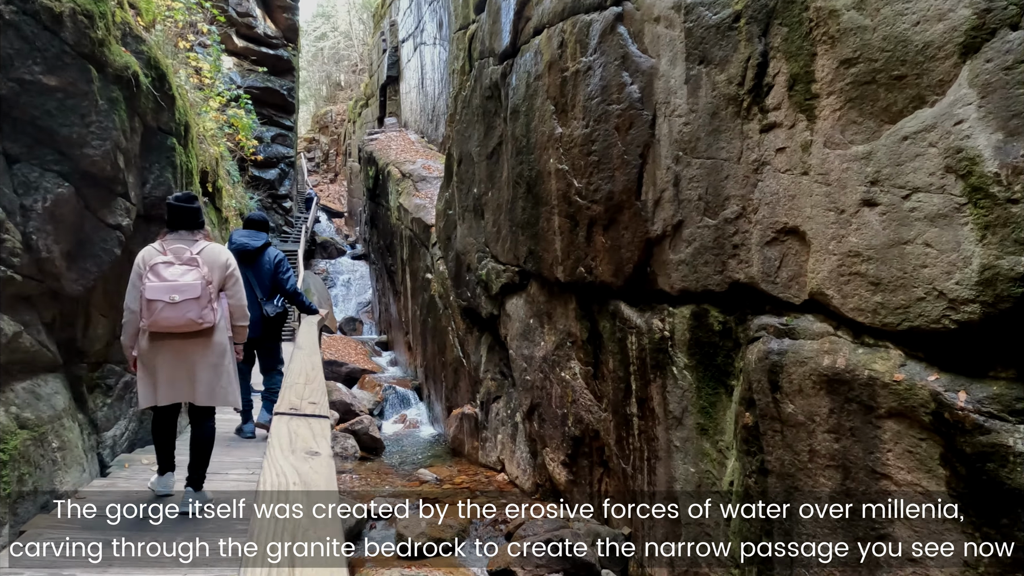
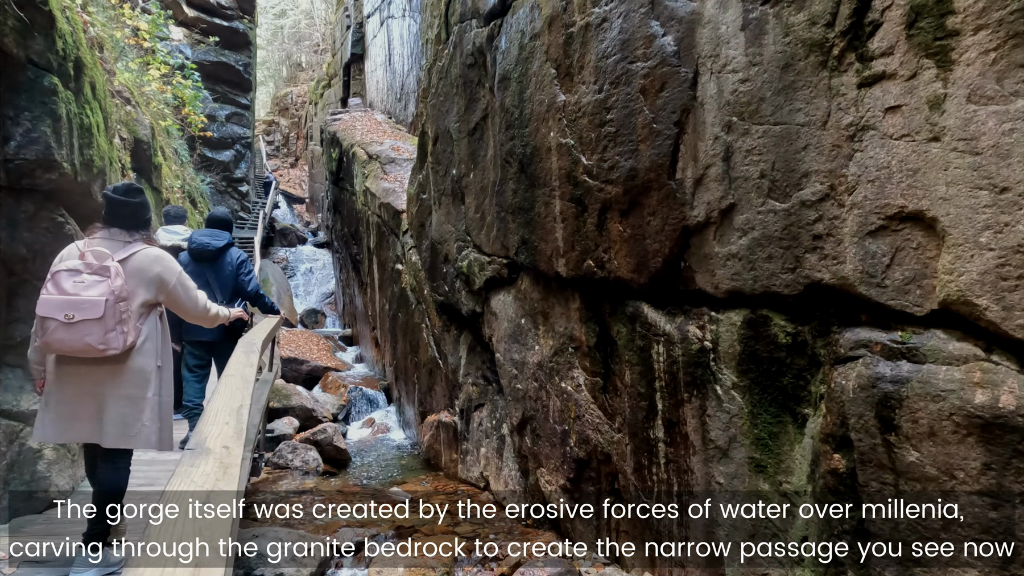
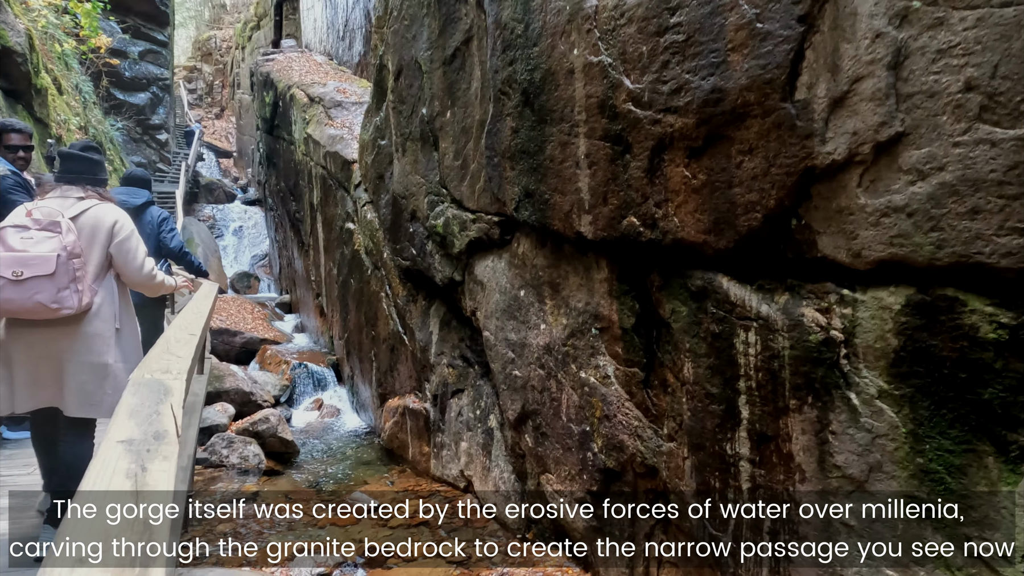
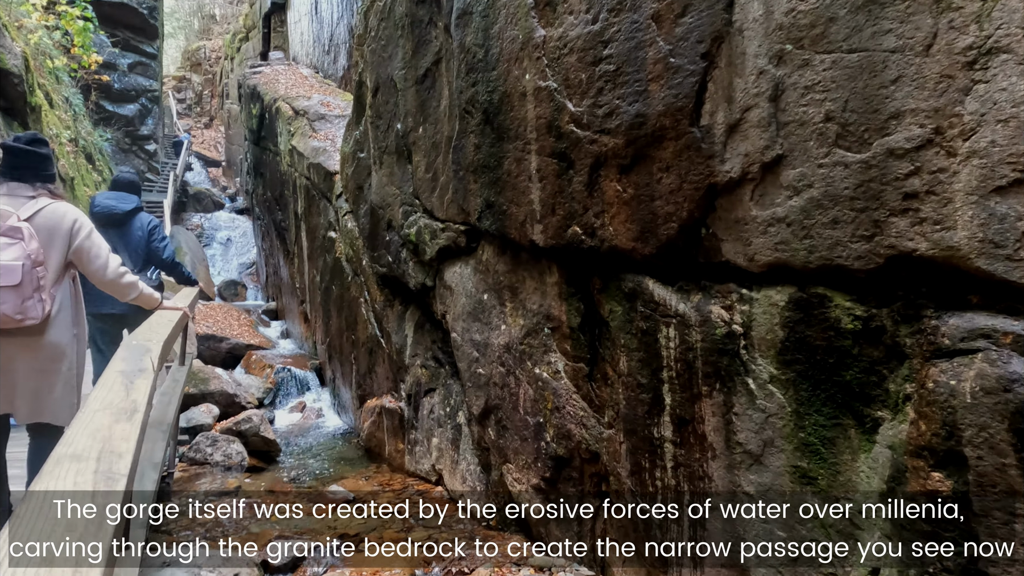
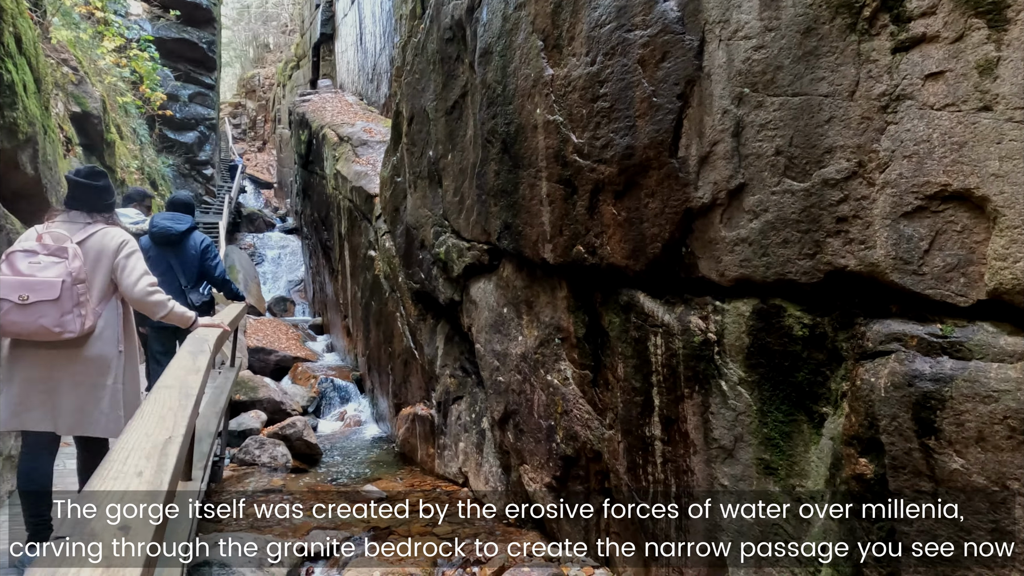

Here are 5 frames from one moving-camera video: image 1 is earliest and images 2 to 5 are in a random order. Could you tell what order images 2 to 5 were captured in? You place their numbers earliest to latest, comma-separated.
2, 5, 4, 3
